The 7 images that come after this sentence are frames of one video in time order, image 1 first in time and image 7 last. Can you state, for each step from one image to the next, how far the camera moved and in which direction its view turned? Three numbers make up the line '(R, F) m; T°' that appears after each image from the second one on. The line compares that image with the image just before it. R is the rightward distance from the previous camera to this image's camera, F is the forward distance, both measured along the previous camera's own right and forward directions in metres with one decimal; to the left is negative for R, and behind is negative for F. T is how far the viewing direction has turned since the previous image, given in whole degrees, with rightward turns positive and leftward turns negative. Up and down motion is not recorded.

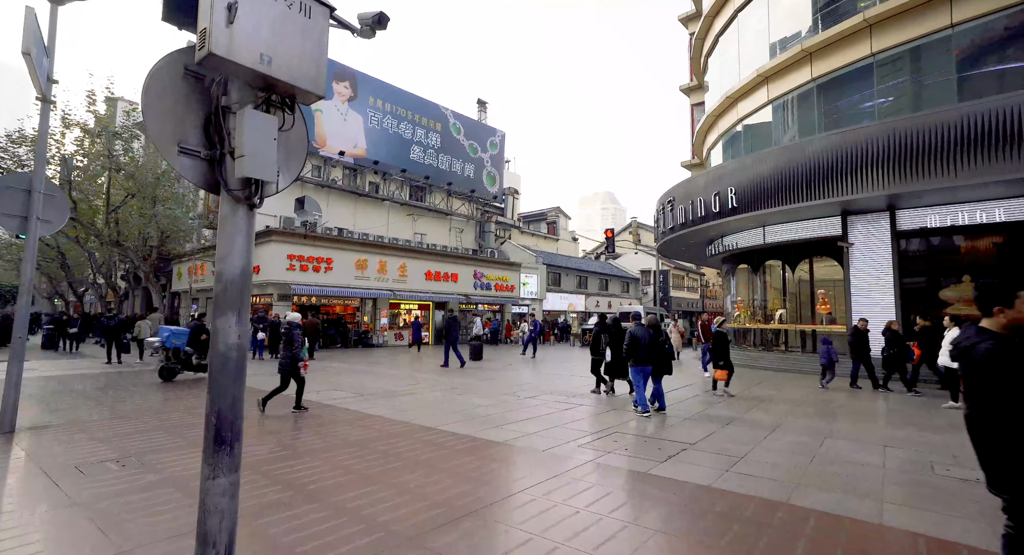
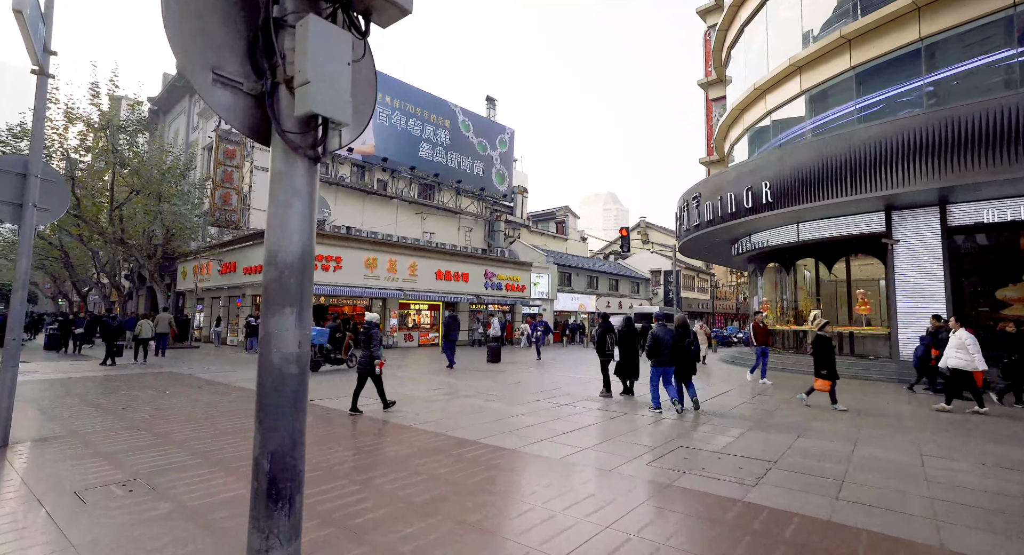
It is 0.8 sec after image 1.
(-0.5, +0.7) m; 0°
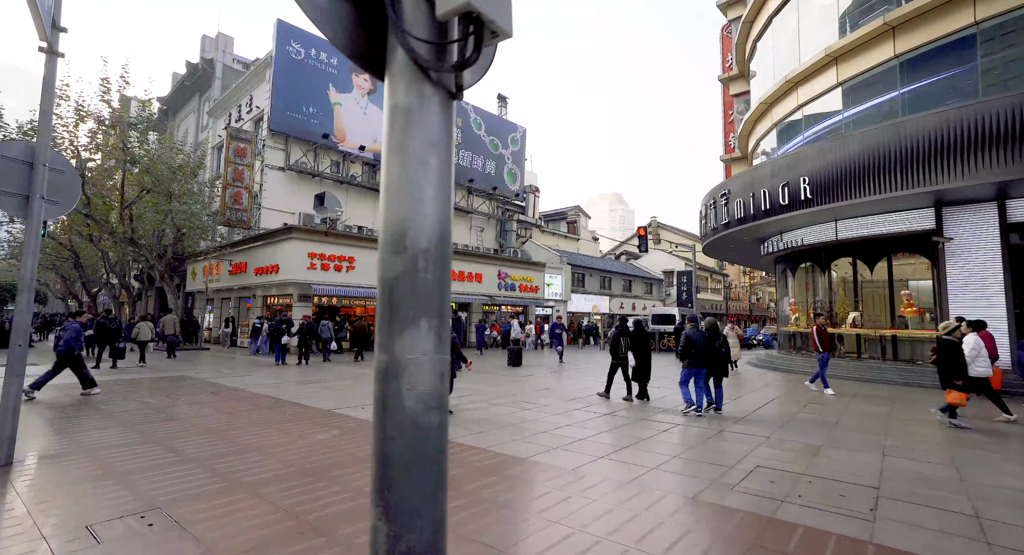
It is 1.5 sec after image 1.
(-0.5, +0.6) m; -1°
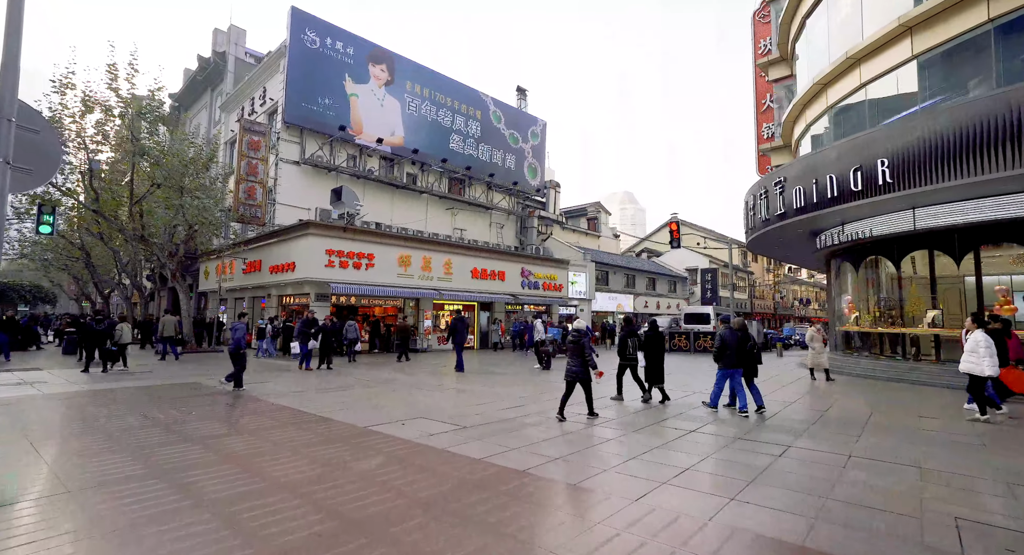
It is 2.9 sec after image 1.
(-0.8, +1.2) m; -1°
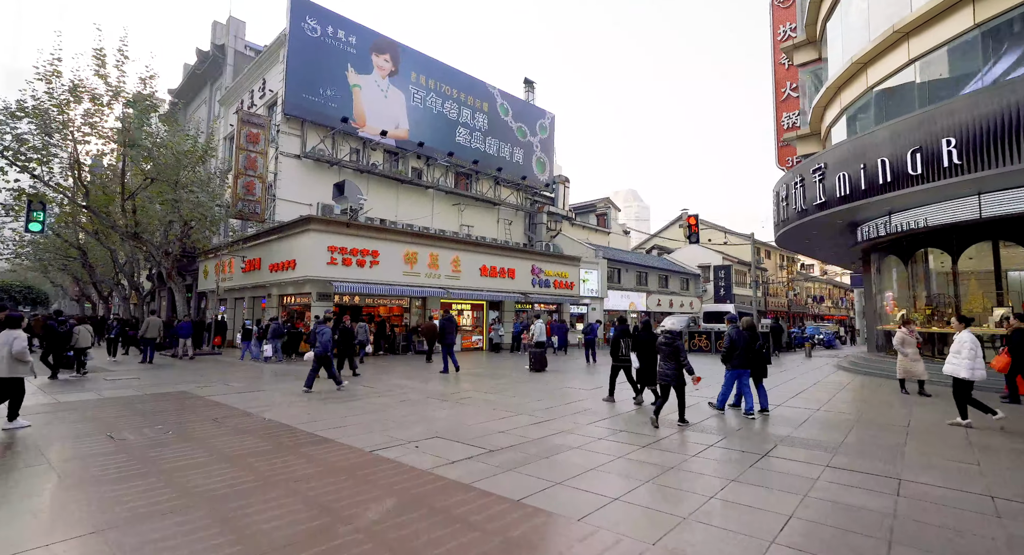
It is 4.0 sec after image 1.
(-0.4, +1.1) m; 0°
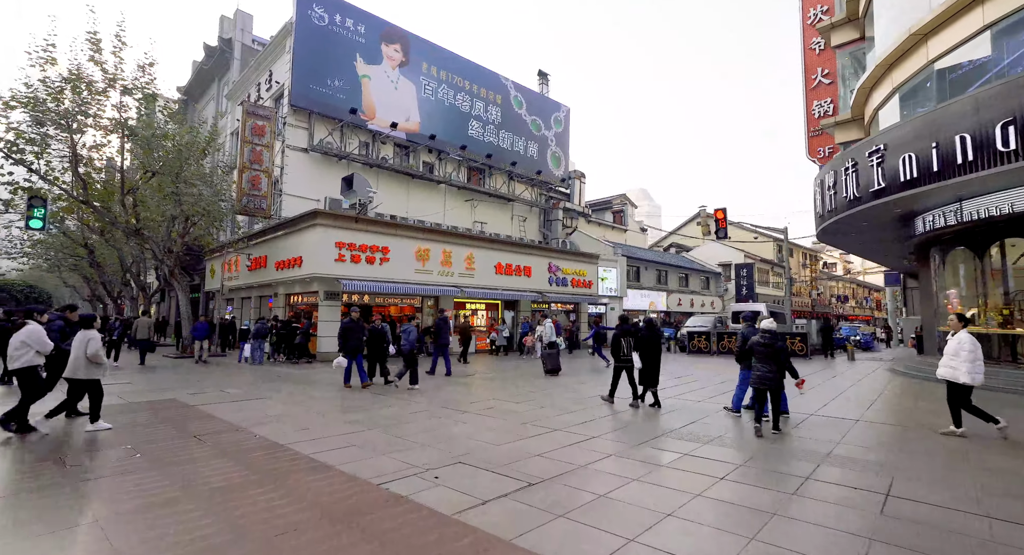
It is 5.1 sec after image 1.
(-0.3, +1.2) m; -1°
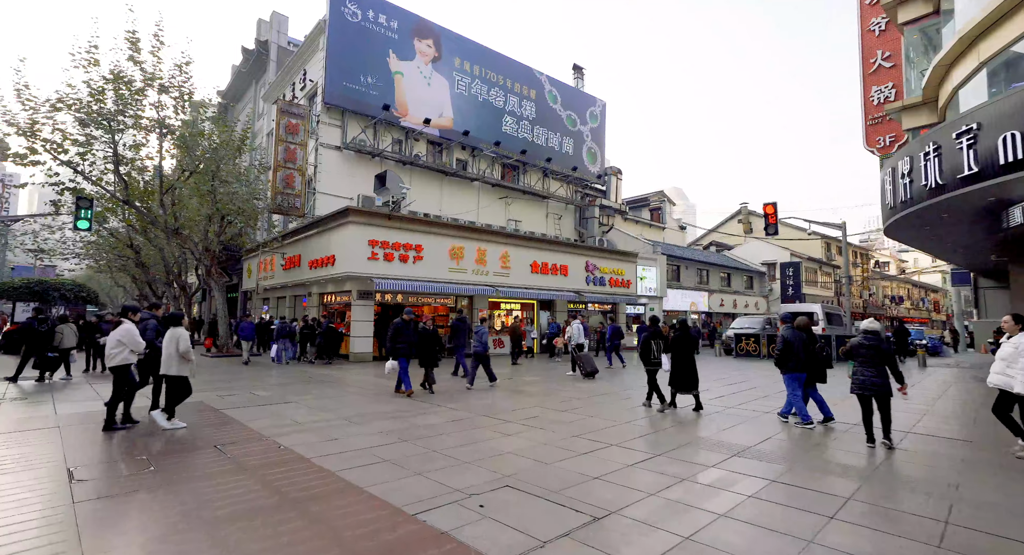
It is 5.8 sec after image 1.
(-0.2, +0.8) m; -3°
